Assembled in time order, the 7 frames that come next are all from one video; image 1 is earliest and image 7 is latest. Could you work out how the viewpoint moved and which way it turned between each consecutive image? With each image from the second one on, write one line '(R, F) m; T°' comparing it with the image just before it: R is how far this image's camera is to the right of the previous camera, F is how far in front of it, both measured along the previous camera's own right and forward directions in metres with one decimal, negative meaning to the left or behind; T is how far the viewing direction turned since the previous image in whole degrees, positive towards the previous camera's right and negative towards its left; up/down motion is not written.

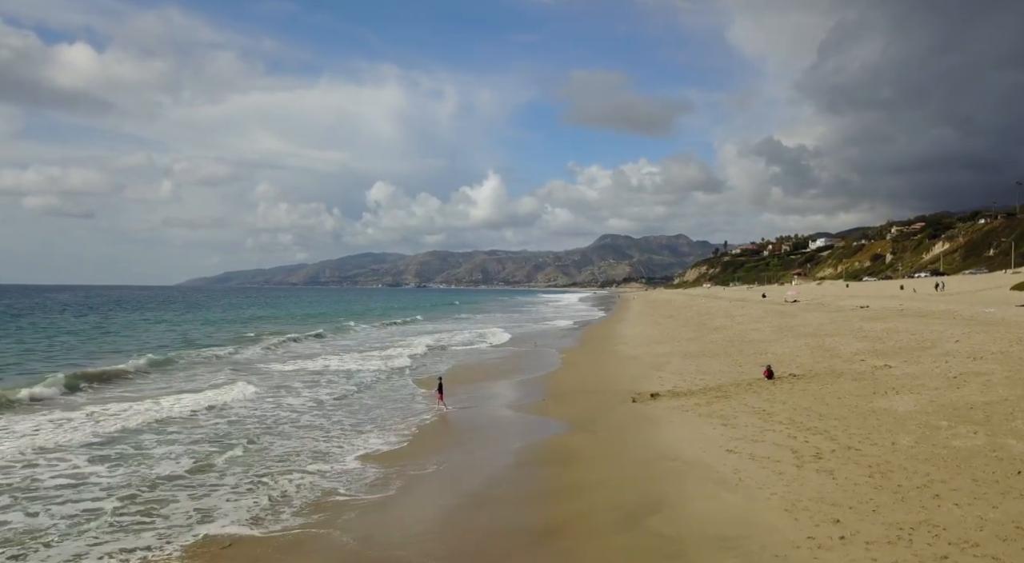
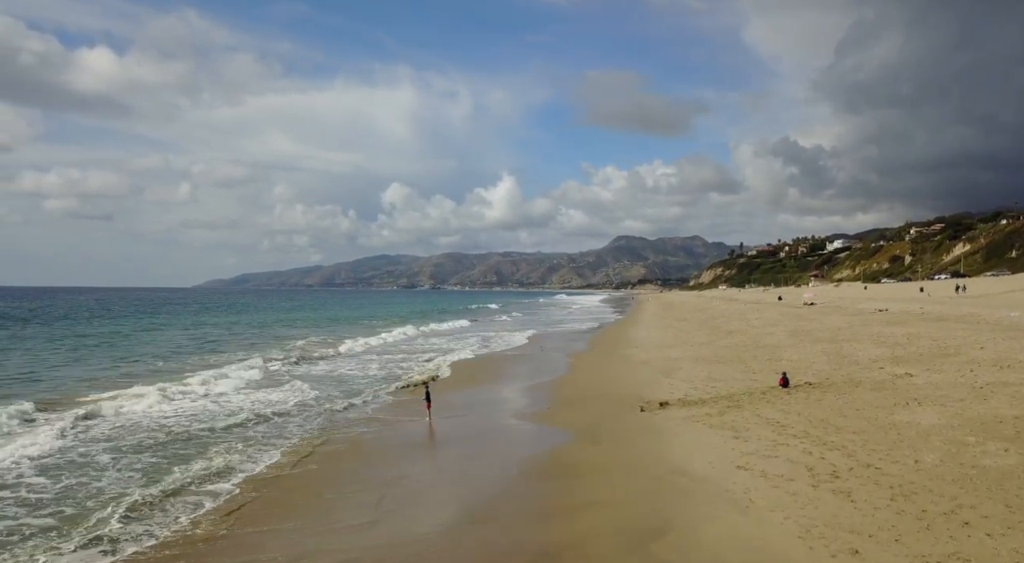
(+0.2, +0.5) m; -1°
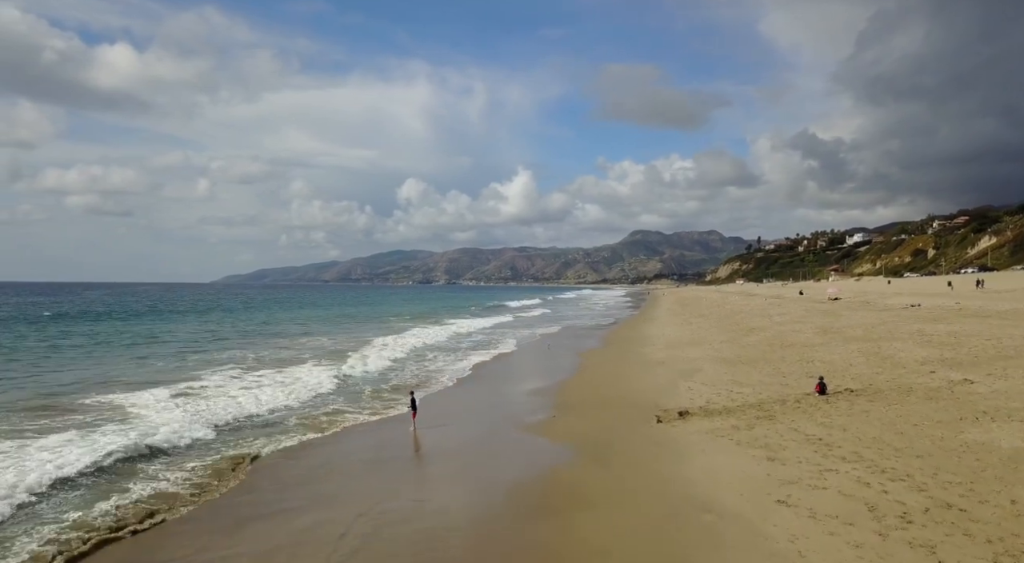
(+0.4, +1.9) m; -1°
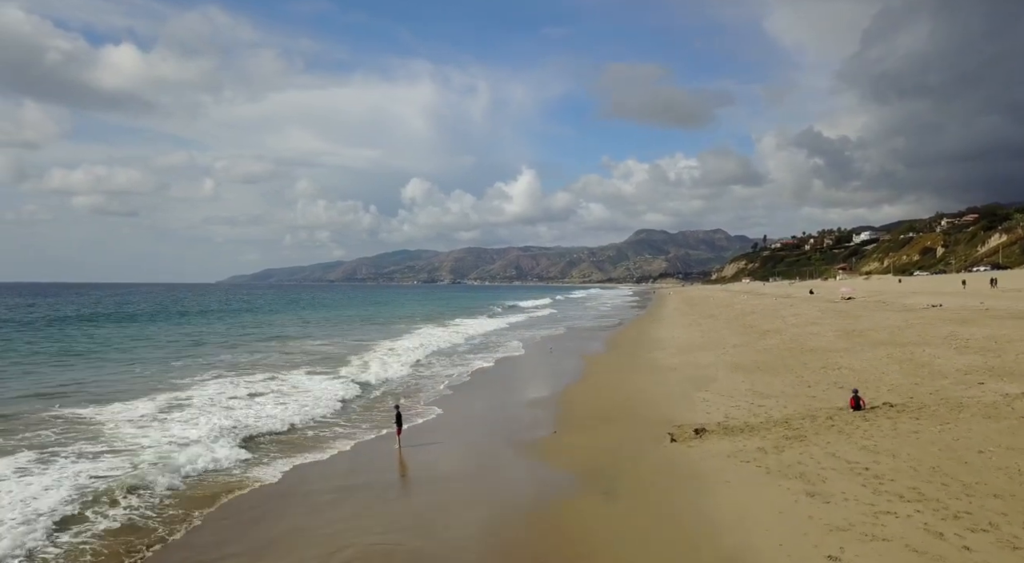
(+0.2, +1.6) m; 0°
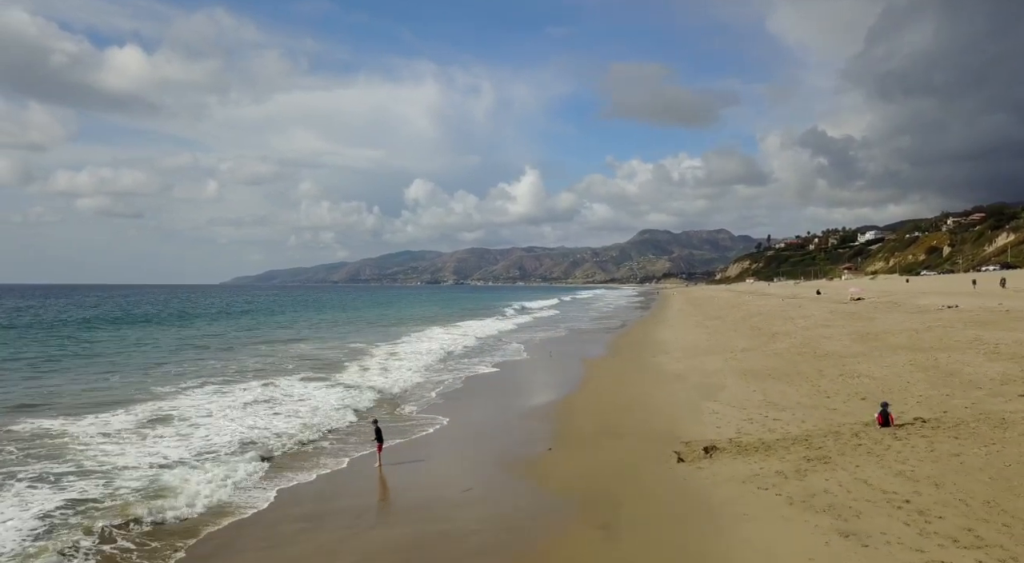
(+0.2, +1.2) m; 0°
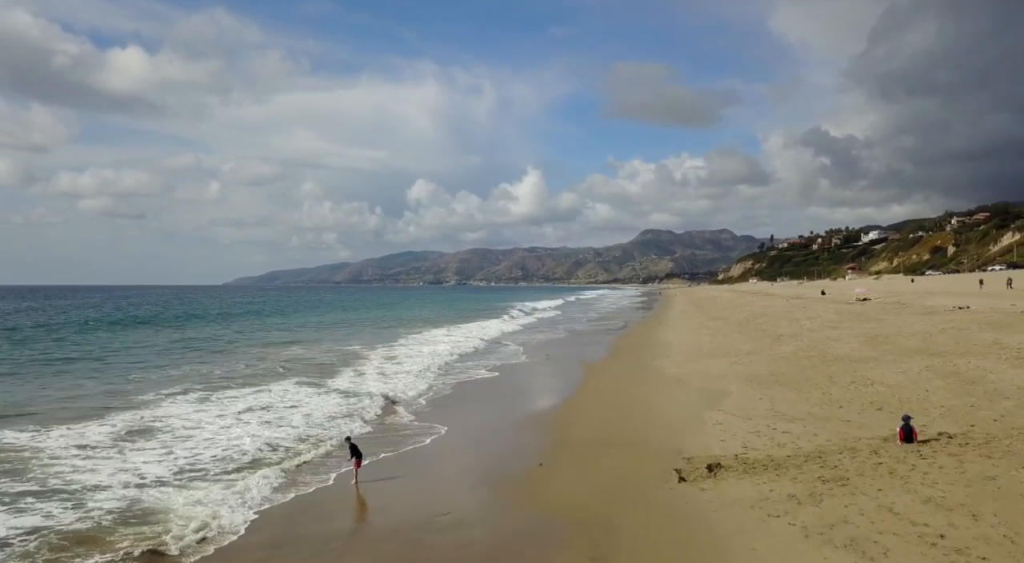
(+0.3, +1.0) m; 0°
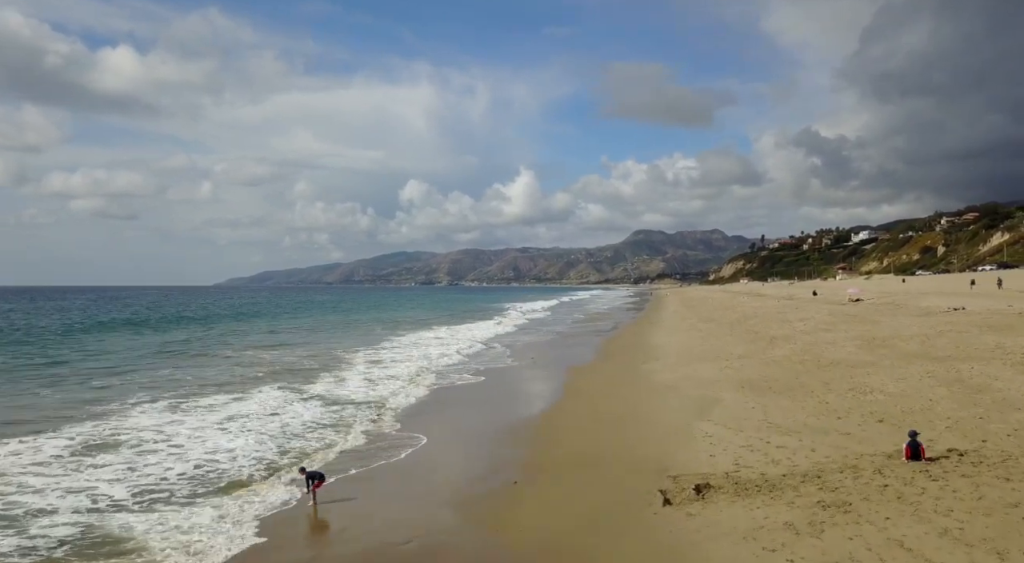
(+0.3, +1.0) m; +1°
